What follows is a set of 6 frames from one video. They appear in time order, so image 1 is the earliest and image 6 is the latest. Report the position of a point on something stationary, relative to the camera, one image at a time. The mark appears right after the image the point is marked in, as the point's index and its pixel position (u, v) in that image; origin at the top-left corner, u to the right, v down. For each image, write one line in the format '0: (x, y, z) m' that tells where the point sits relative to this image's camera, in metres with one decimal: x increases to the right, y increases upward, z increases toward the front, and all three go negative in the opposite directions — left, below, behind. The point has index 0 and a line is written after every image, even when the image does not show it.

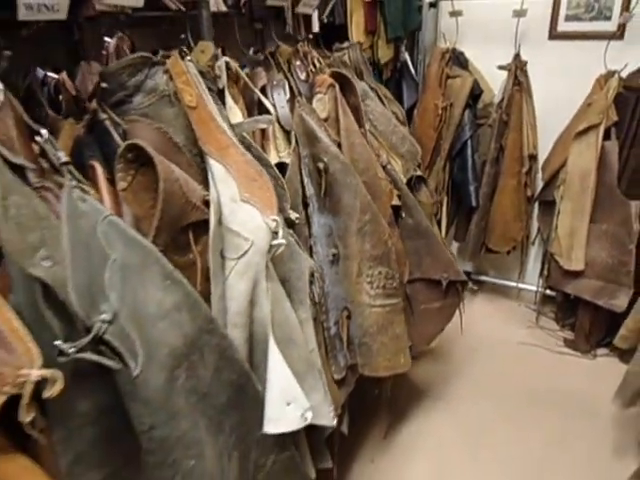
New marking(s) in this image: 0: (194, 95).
0: (-0.2, +0.3, +1.1) m
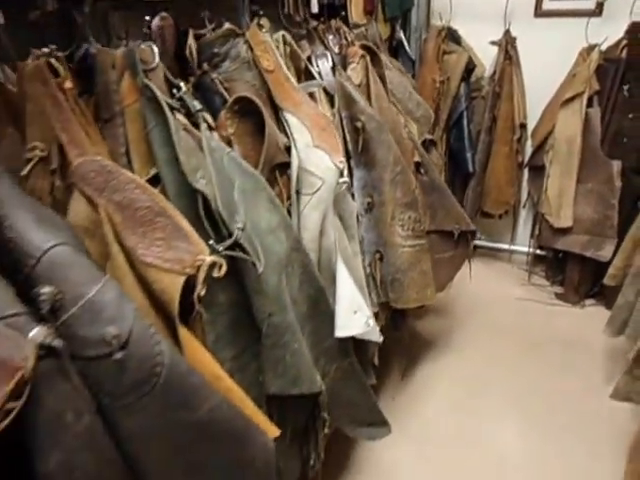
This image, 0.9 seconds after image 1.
0: (-0.1, +0.4, +1.3) m
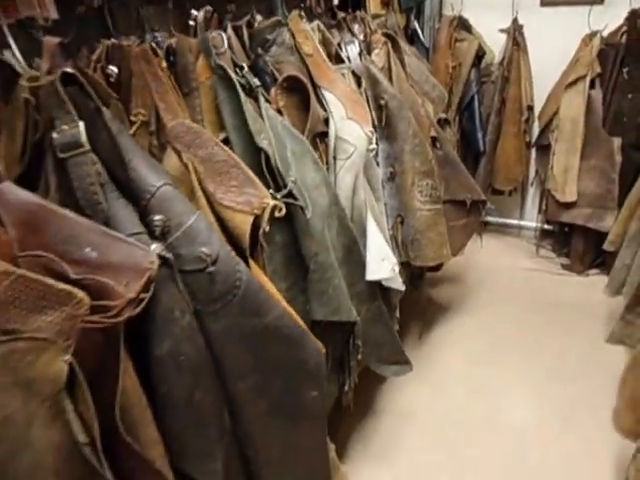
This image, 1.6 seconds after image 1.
0: (0.0, +0.5, +1.5) m
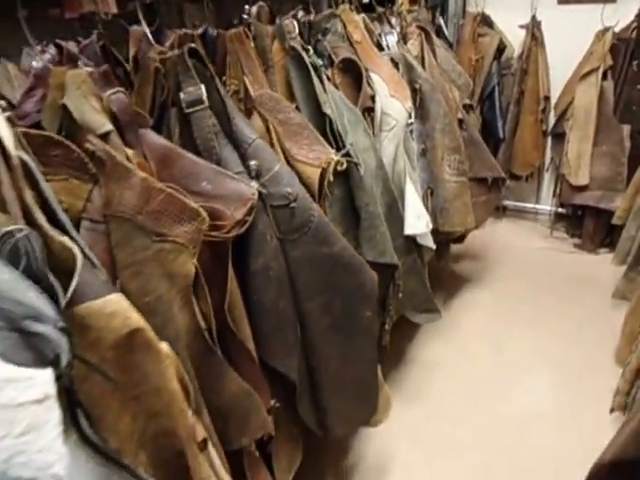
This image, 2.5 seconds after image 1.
0: (+0.1, +0.6, +1.8) m
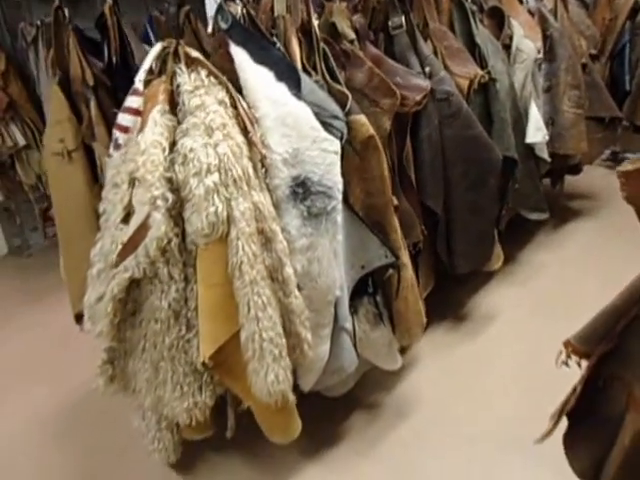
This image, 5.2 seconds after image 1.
0: (+0.7, +1.0, +2.4) m
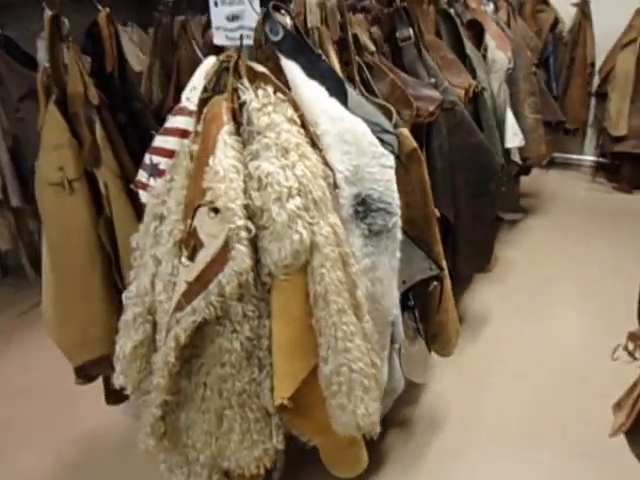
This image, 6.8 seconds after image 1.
0: (+0.6, +1.0, +2.5) m
